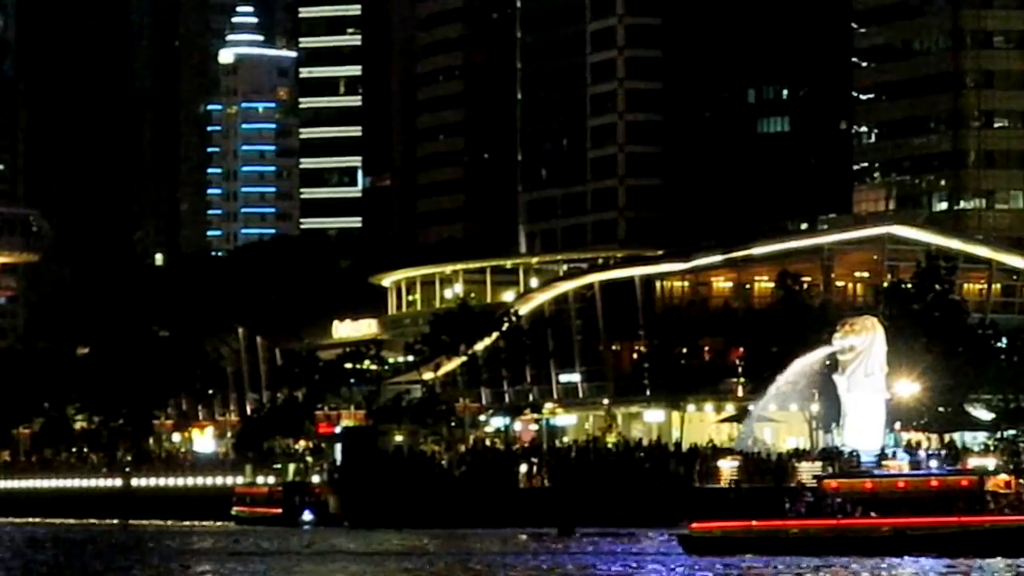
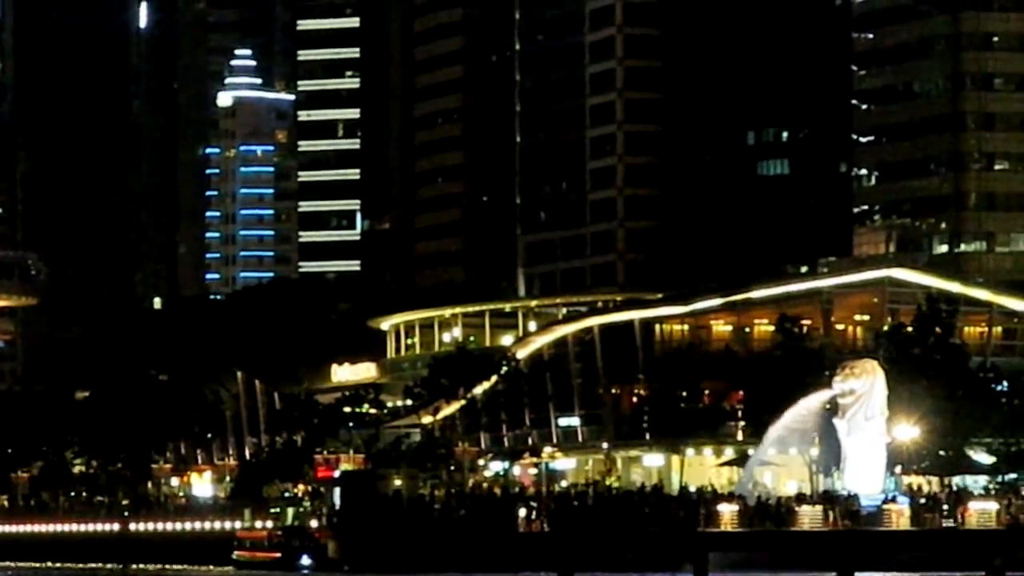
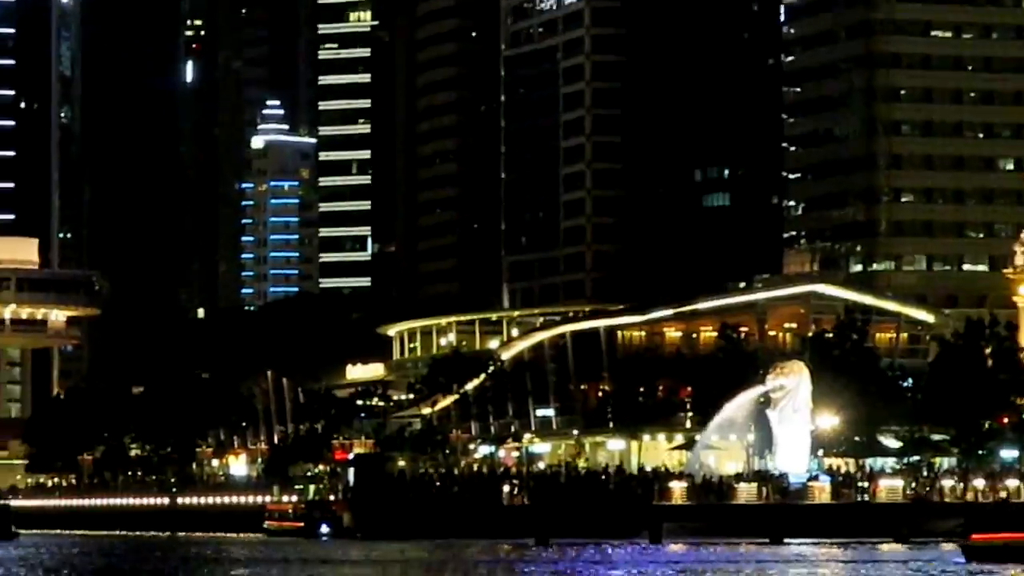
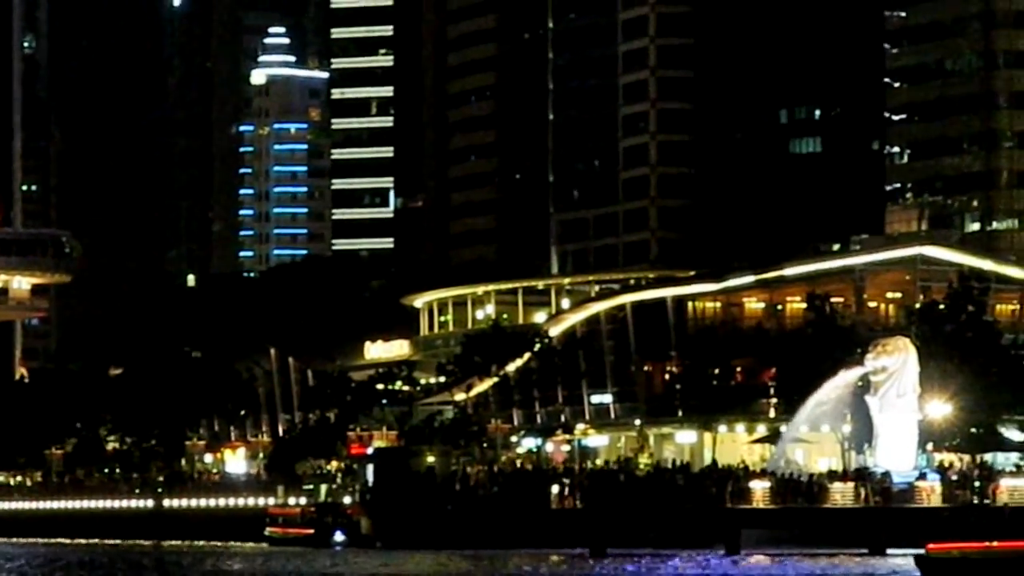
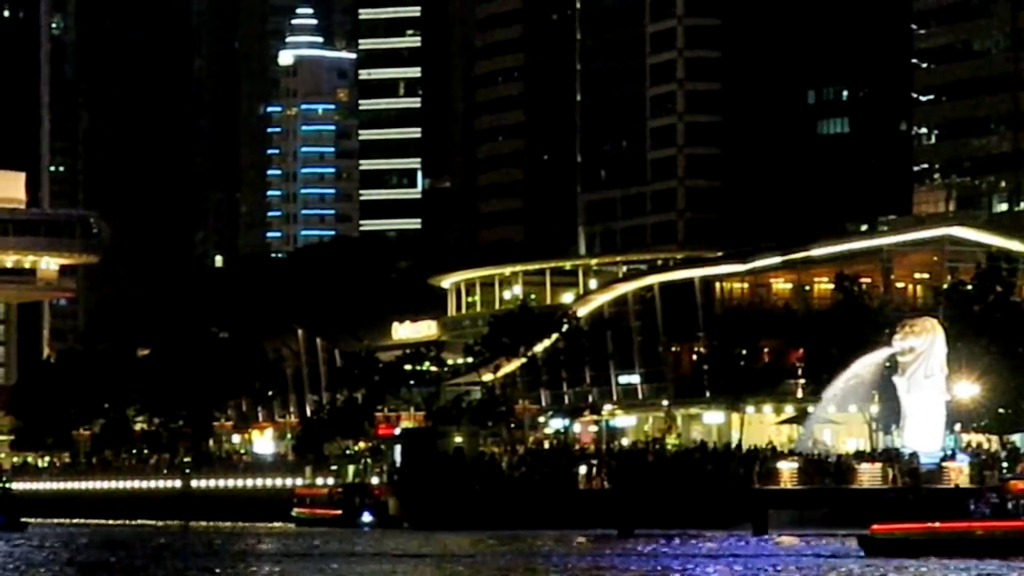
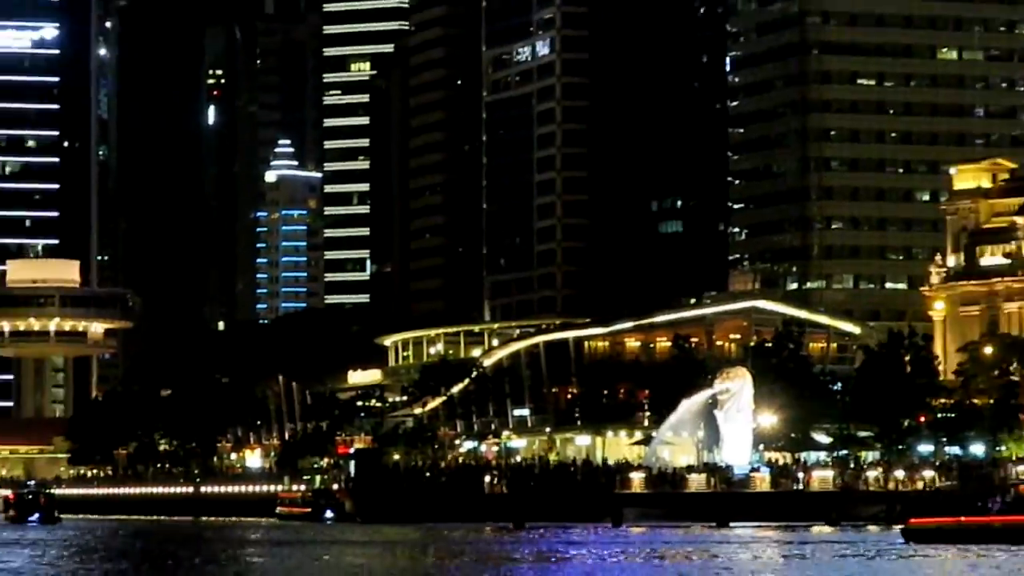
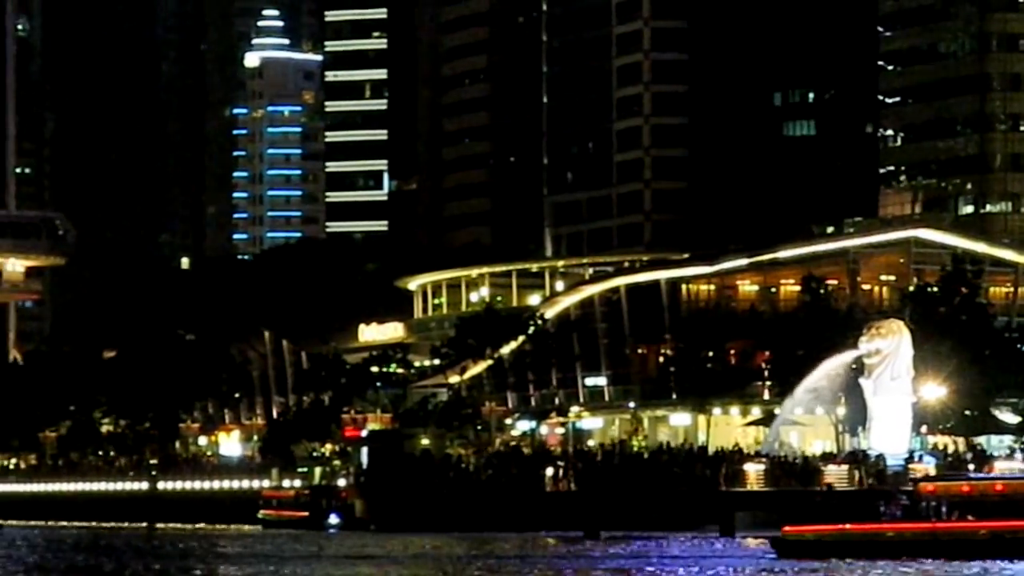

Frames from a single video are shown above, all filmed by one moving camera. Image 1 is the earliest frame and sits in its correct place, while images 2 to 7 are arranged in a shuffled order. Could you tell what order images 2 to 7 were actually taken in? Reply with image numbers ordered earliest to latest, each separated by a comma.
7, 5, 4, 2, 3, 6
